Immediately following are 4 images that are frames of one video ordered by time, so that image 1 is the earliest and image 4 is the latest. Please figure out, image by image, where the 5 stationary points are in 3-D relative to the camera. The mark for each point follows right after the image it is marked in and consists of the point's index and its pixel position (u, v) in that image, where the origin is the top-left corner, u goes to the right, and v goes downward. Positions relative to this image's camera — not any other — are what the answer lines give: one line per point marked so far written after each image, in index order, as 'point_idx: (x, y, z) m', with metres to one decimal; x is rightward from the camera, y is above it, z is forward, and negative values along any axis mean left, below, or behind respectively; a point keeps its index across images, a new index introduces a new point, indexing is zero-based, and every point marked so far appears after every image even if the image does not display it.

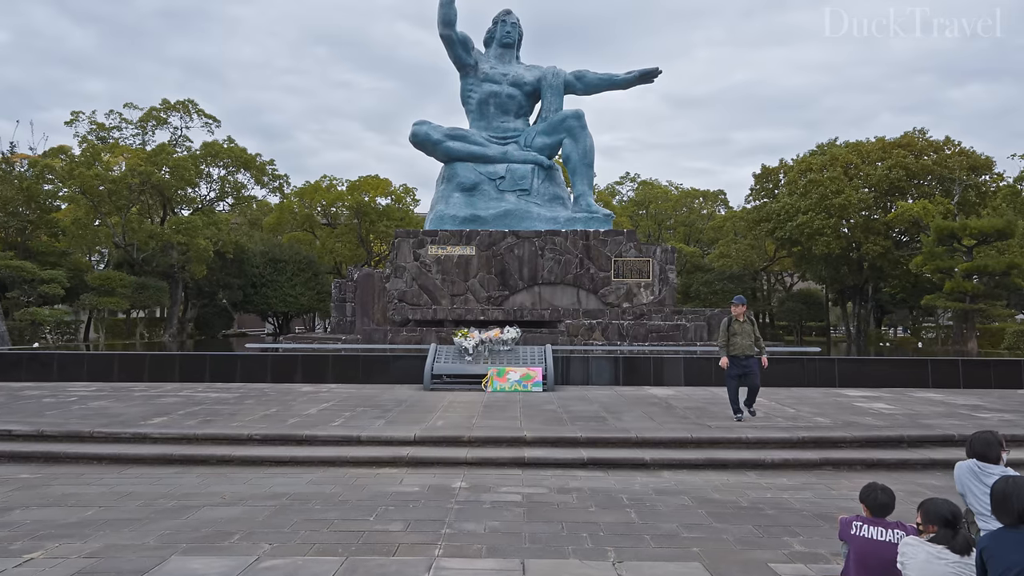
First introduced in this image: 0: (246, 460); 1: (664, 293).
0: (-2.0, -1.3, +5.5) m
1: (+3.1, -0.1, +14.8) m
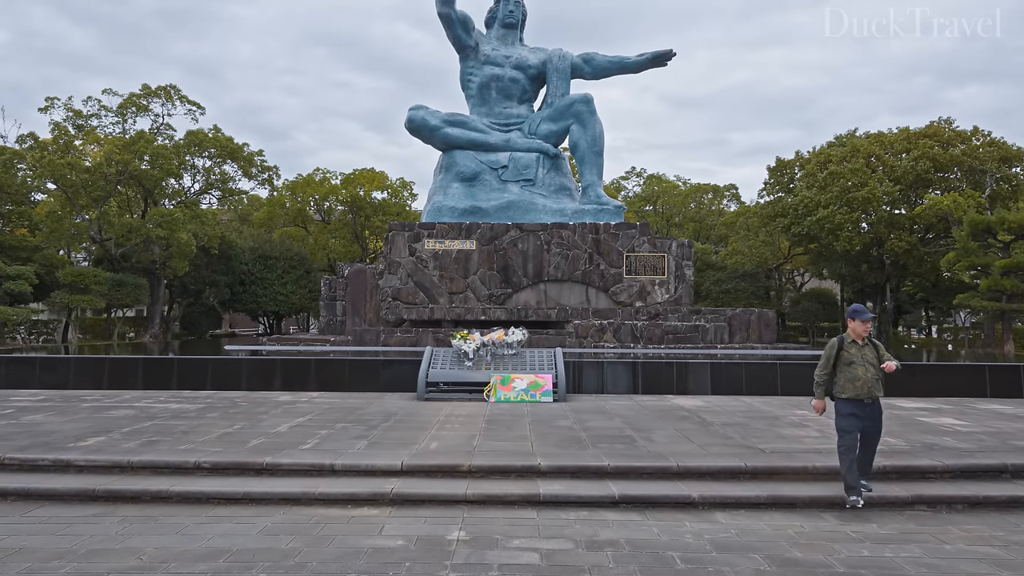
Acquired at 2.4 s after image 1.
0: (-1.9, -1.2, +4.4) m
1: (+3.2, -0.1, +13.7) m
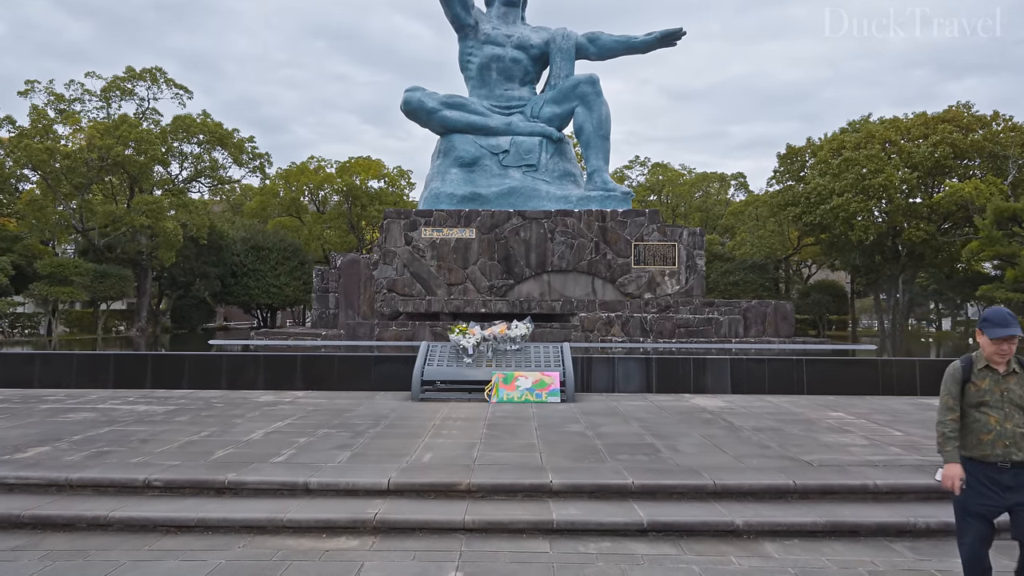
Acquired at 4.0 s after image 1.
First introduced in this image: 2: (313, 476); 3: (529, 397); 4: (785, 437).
0: (-1.9, -1.2, +3.7) m
1: (+3.2, +0.1, +12.9) m
2: (-1.1, -1.1, +4.1) m
3: (+0.2, -1.1, +7.3) m
4: (+2.0, -1.1, +5.5) m
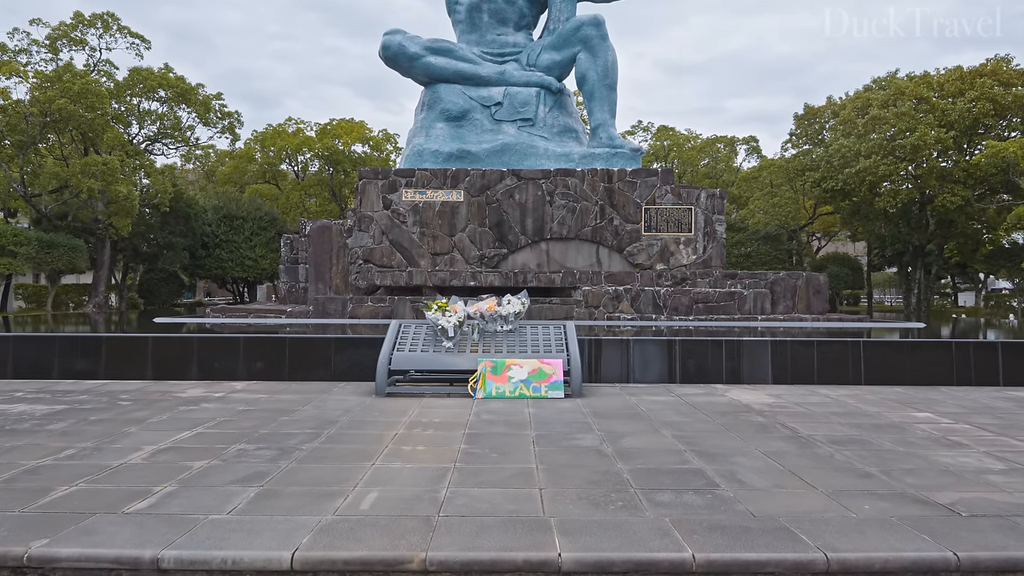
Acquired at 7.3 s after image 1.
0: (-2.0, -1.0, +2.1) m
1: (+3.1, +0.6, +11.3) m
2: (-1.2, -0.9, +2.5) m
3: (+0.1, -0.8, +5.8) m
4: (+2.0, -0.9, +3.9) m
